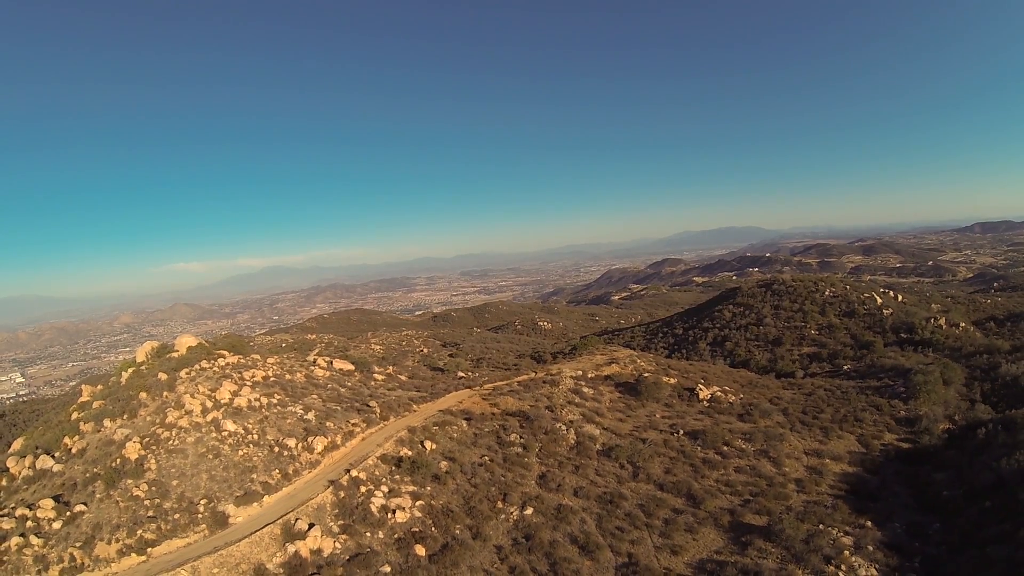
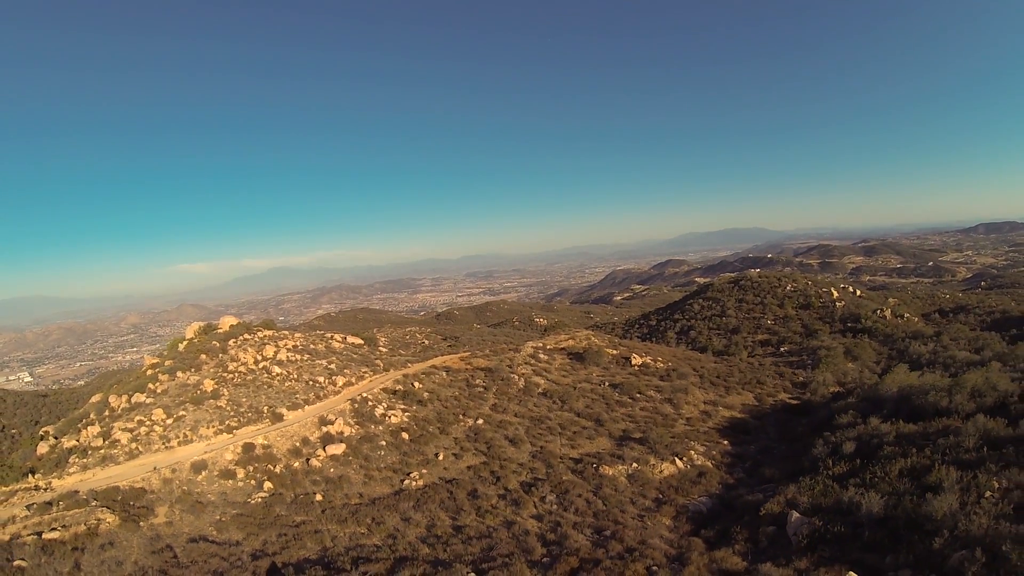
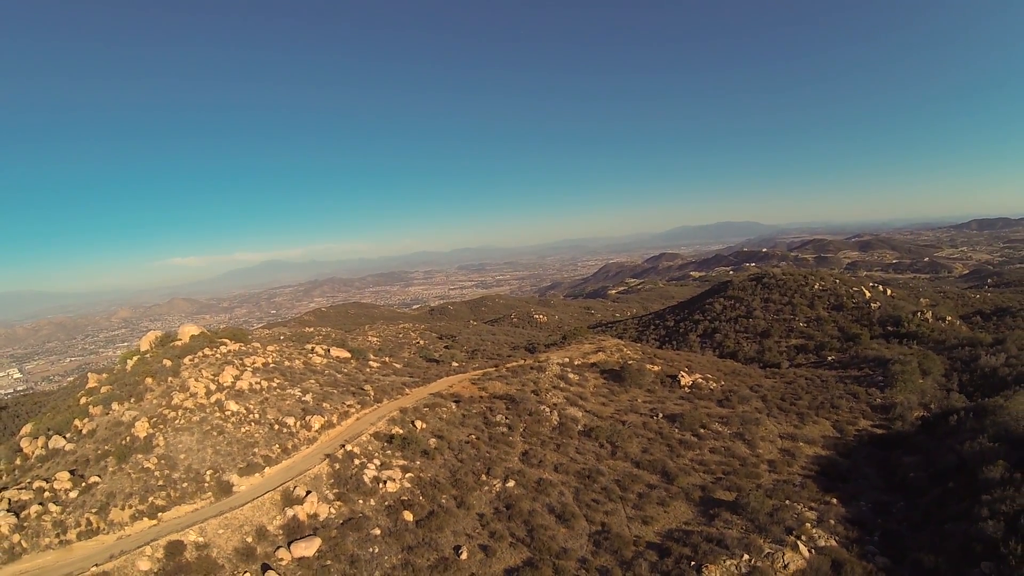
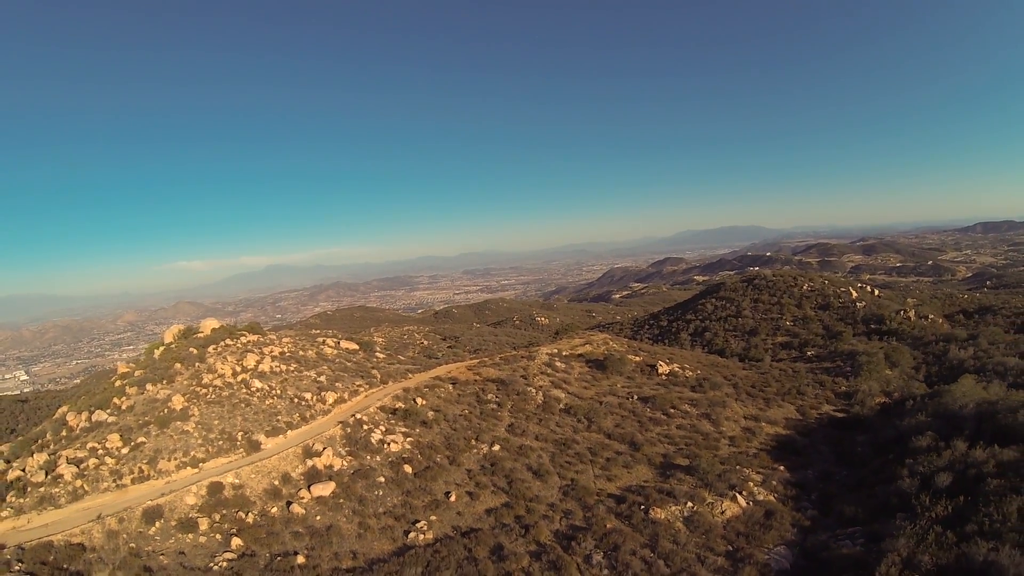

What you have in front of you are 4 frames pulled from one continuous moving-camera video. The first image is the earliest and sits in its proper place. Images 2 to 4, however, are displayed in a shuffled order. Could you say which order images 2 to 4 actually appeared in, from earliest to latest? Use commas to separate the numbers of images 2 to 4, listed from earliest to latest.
3, 4, 2
